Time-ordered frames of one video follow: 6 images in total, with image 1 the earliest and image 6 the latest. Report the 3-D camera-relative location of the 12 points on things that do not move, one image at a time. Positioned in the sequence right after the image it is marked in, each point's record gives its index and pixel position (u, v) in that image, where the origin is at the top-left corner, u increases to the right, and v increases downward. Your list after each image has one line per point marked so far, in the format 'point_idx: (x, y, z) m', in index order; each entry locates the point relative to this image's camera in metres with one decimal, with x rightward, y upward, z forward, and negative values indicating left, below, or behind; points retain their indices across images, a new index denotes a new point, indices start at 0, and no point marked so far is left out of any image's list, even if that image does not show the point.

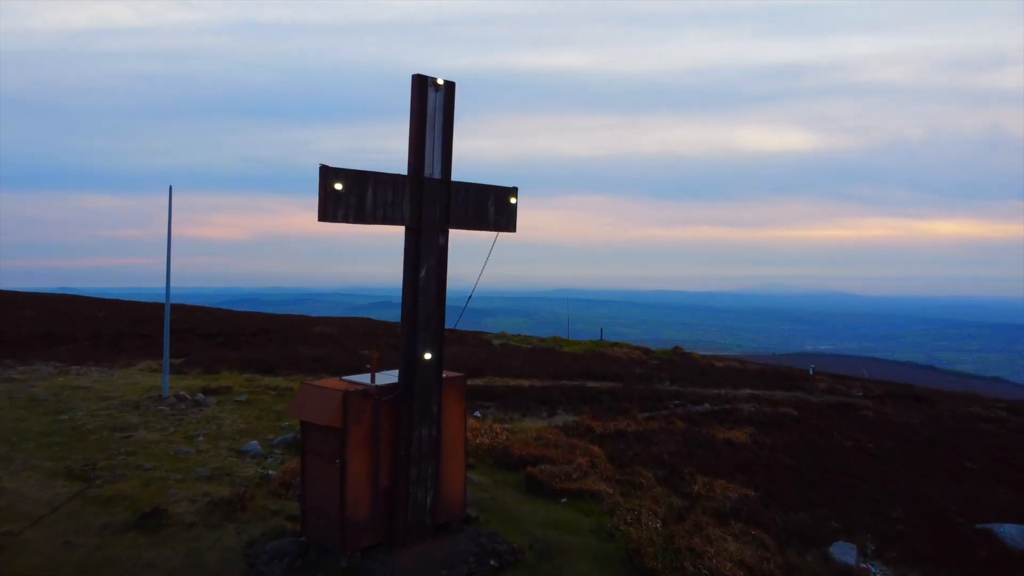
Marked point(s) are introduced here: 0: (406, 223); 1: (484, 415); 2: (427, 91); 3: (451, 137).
0: (-1.2, +0.7, +9.1) m
1: (-0.6, -2.6, +16.2) m
2: (-1.0, +2.3, +9.2) m
3: (-0.7, +1.8, +9.5) m
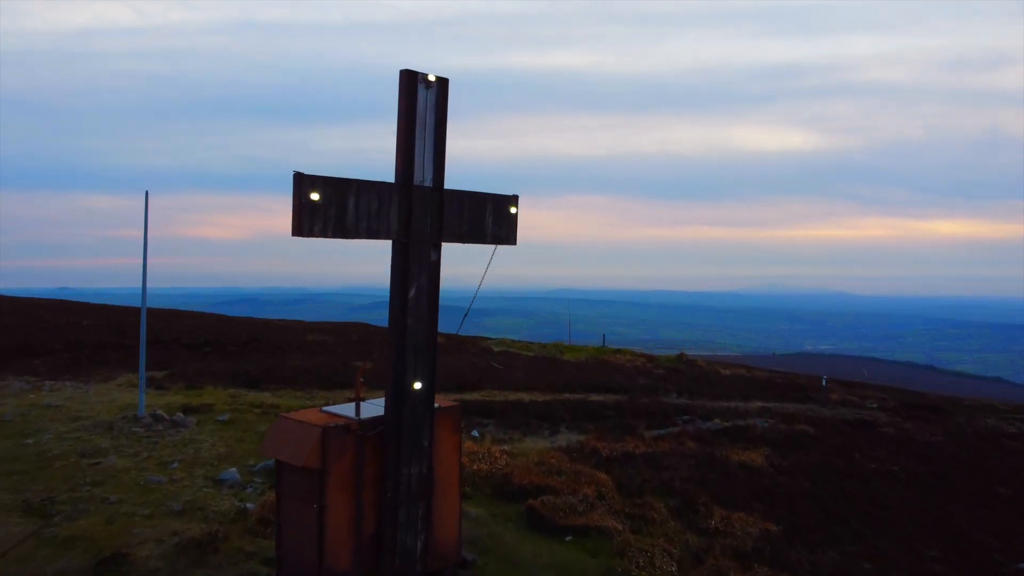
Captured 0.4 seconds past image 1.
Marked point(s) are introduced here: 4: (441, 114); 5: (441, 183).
0: (-1.2, +0.5, +8.1) m
1: (-0.6, -2.8, +15.2) m
2: (-1.0, +2.1, +8.2) m
3: (-0.7, +1.6, +8.5) m
4: (-0.8, +1.8, +8.5) m
5: (-0.8, +1.1, +8.4) m
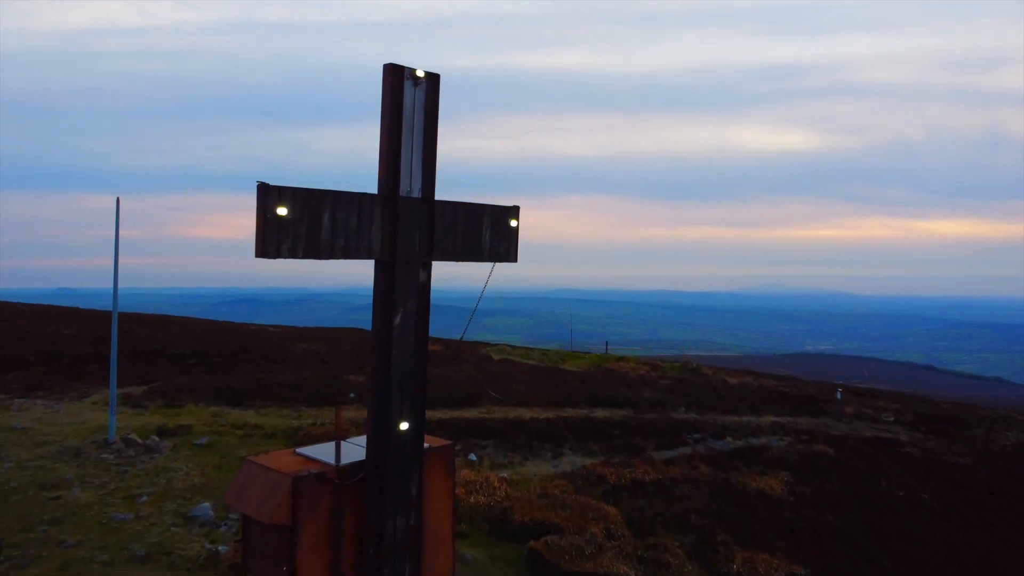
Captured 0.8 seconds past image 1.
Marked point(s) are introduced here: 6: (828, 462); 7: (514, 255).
0: (-1.2, +0.3, +7.0) m
1: (-0.6, -3.0, +14.2) m
2: (-1.0, +1.8, +7.1) m
3: (-0.7, +1.3, +7.5) m
4: (-0.8, +1.6, +7.4) m
5: (-0.8, +0.8, +7.4) m
6: (+6.0, -3.3, +15.3) m
7: (0.0, +0.3, +8.2) m
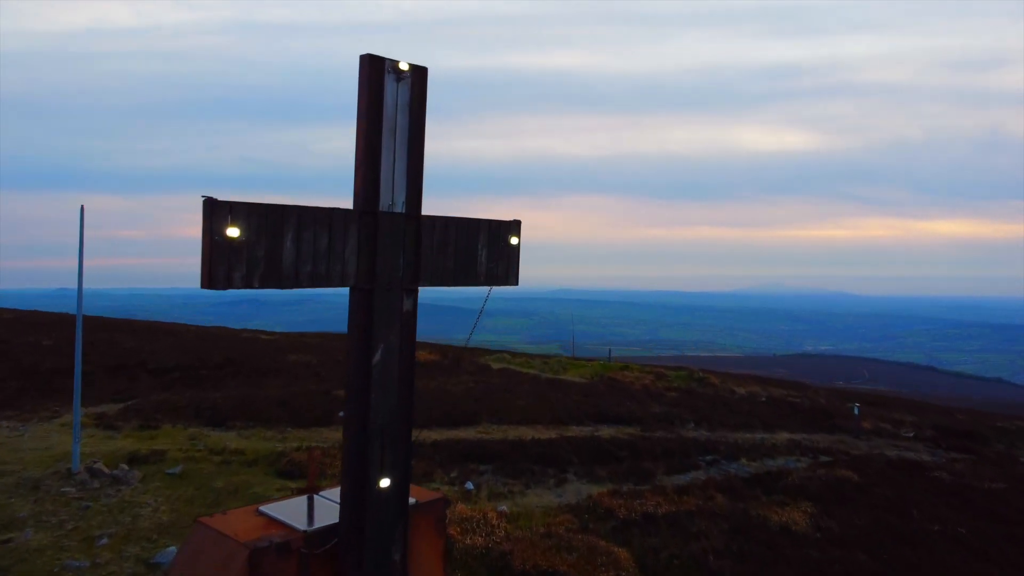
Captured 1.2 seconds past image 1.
0: (-1.2, 0.0, +5.9) m
1: (-0.6, -3.3, +13.1) m
2: (-1.0, +1.6, +6.0) m
3: (-0.7, +1.1, +6.3) m
4: (-0.7, +1.4, +6.3) m
5: (-0.8, +0.6, +6.3) m
6: (+6.1, -3.6, +14.2) m
7: (0.0, +0.1, +7.1) m
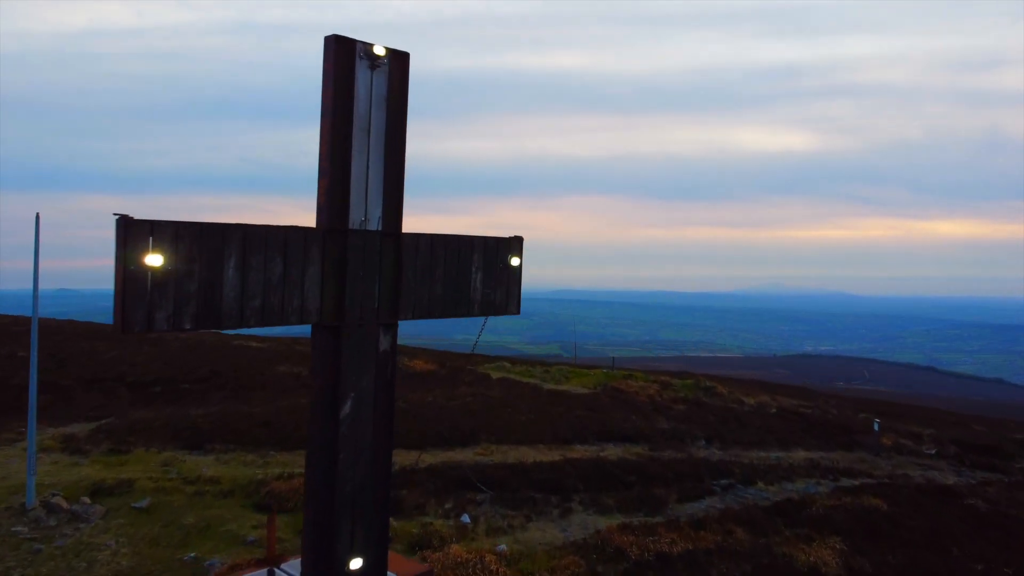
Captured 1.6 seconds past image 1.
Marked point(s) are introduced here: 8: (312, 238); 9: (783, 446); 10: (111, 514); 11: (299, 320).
0: (-1.2, -0.2, +4.8) m
1: (-0.6, -3.5, +11.9) m
2: (-1.0, +1.4, +4.9) m
3: (-0.7, +0.9, +5.2) m
4: (-0.7, +1.1, +5.2) m
5: (-0.7, +0.4, +5.1) m
6: (+6.1, -3.8, +13.1) m
7: (0.0, -0.1, +6.0) m
8: (-1.2, +0.3, +4.7) m
9: (+6.6, -3.9, +19.7) m
10: (-5.7, -3.2, +11.3) m
11: (-1.3, -0.2, +4.7) m
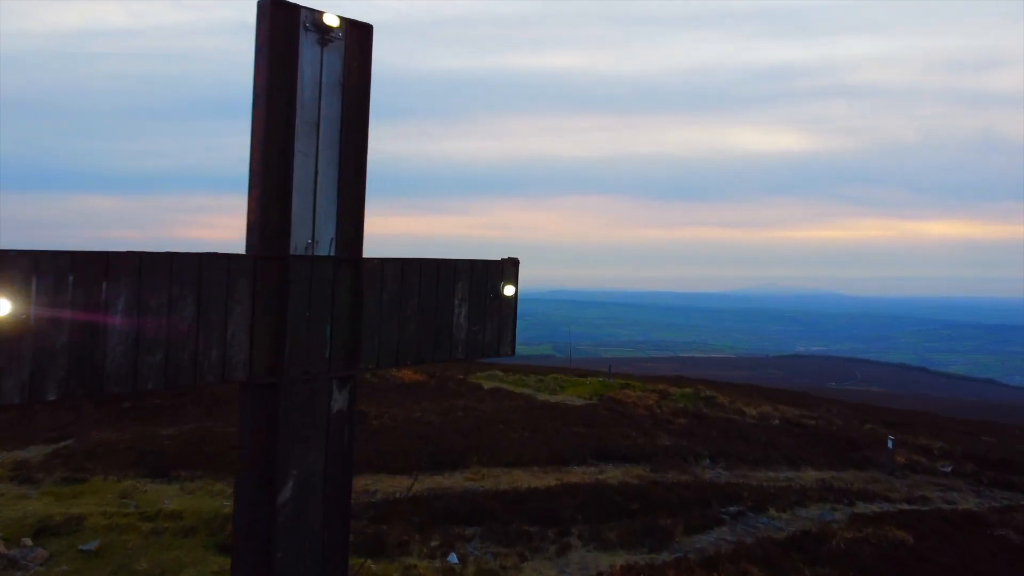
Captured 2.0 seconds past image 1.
0: (-1.2, -0.4, +3.6) m
1: (-0.7, -3.7, +10.7) m
2: (-1.0, +1.2, +3.7) m
3: (-0.8, +0.7, +4.0) m
4: (-0.8, +0.9, +4.0) m
5: (-0.8, +0.2, +3.9) m
6: (+5.9, -4.0, +11.9) m
7: (0.0, -0.3, +4.8) m
8: (-1.2, +0.1, +3.6) m
9: (+6.5, -4.1, +18.6) m
10: (-5.7, -3.4, +10.1) m
11: (-1.3, -0.4, +3.5) m
